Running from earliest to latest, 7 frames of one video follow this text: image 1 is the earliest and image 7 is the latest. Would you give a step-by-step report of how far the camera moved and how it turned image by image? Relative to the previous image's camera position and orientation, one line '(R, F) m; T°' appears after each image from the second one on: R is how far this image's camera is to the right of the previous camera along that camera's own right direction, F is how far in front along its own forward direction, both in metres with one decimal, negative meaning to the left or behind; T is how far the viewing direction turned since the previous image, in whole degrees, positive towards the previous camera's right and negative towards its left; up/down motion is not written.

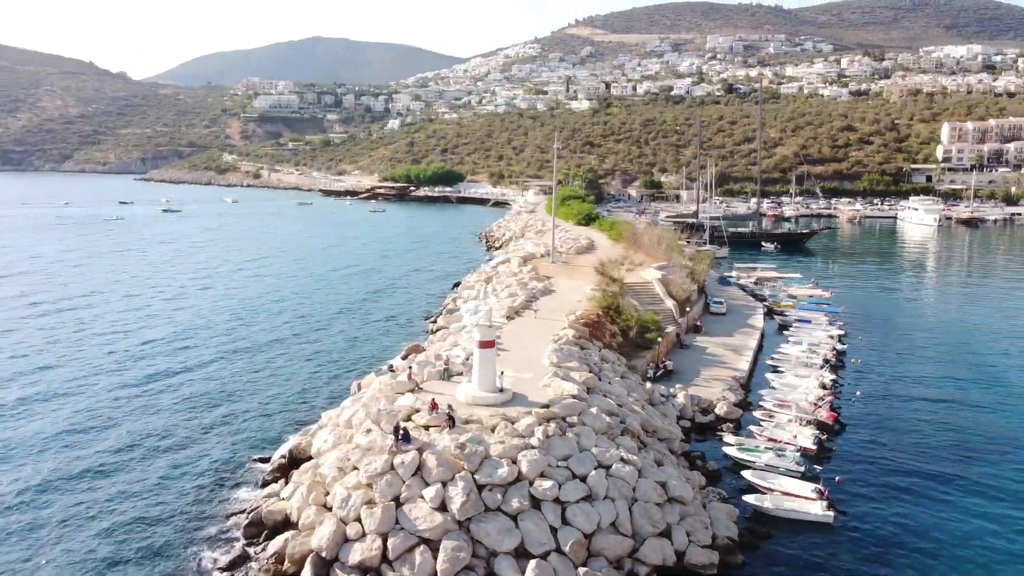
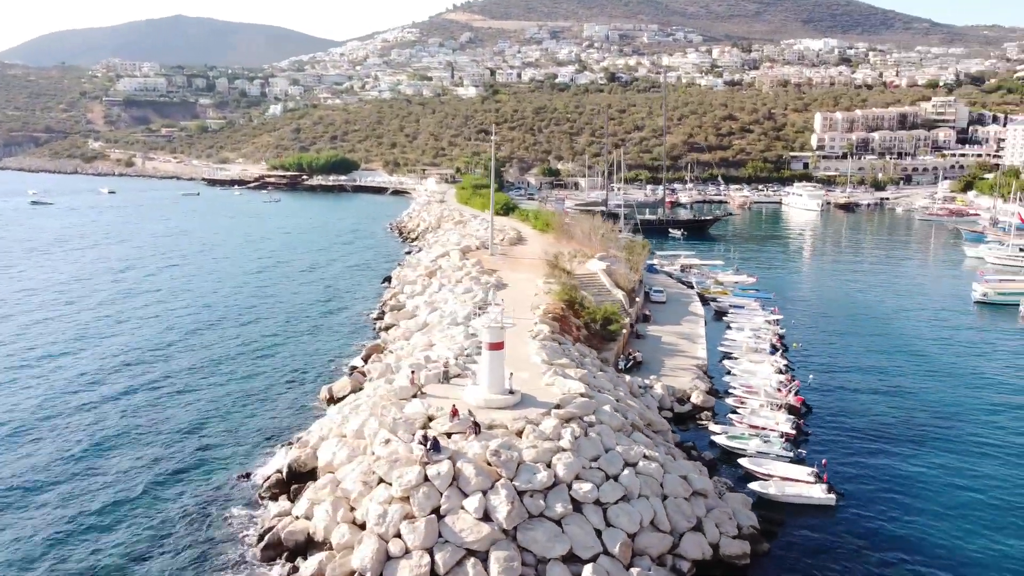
(-2.3, +0.4) m; +8°
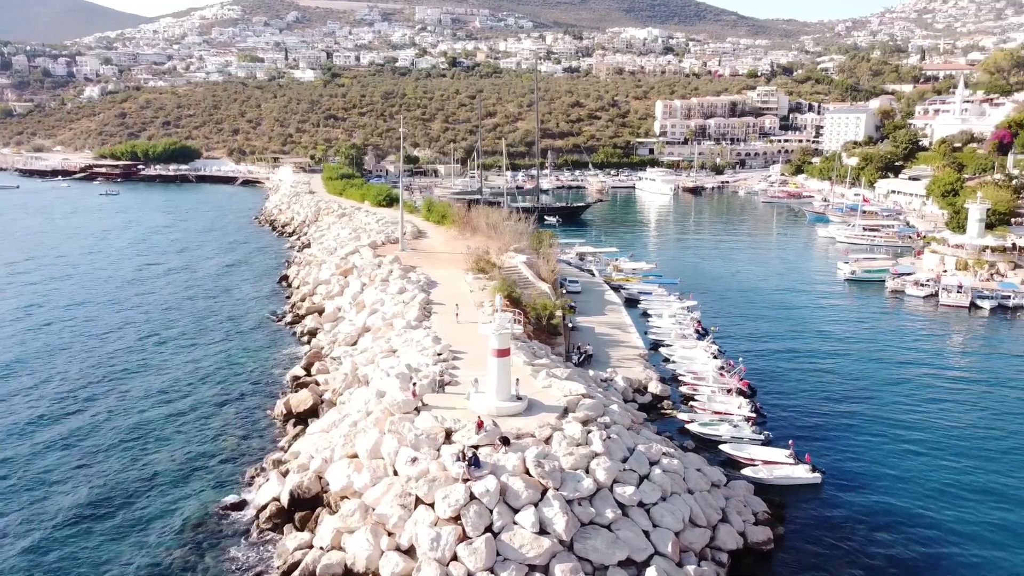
(-3.0, +0.5) m; +12°
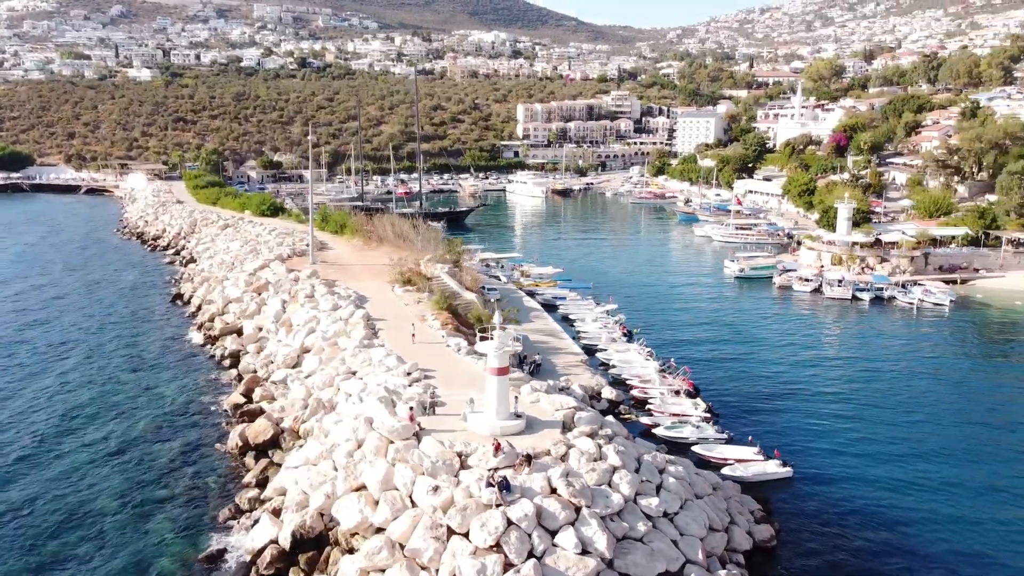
(-2.6, +0.4) m; +11°
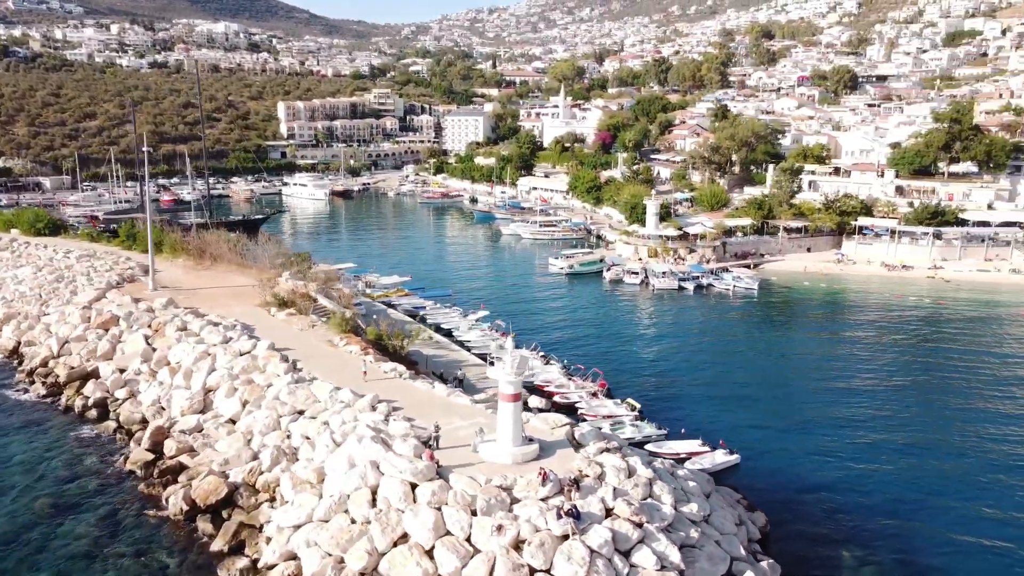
(-4.4, +0.9) m; +18°
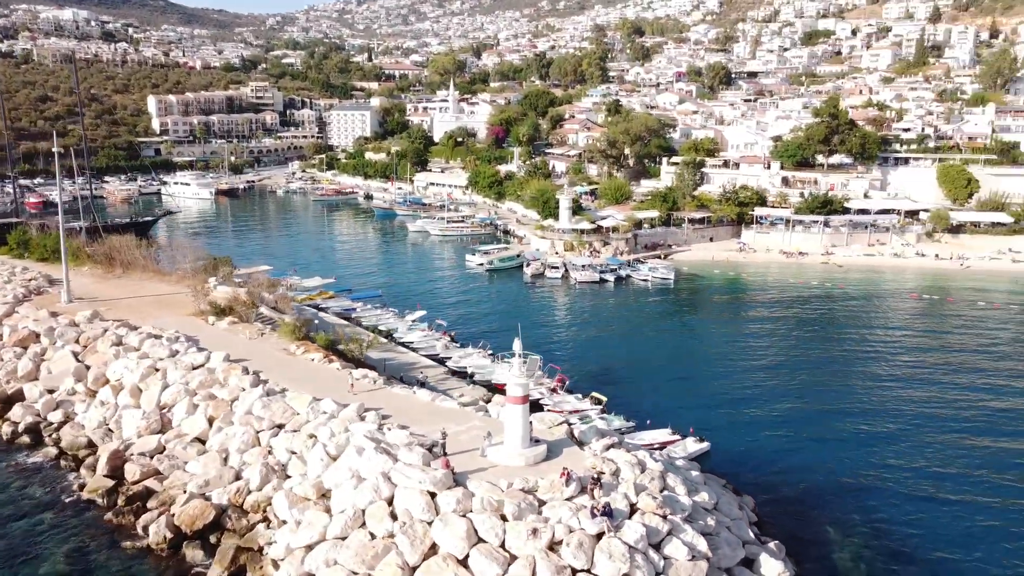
(-2.2, +0.2) m; +9°
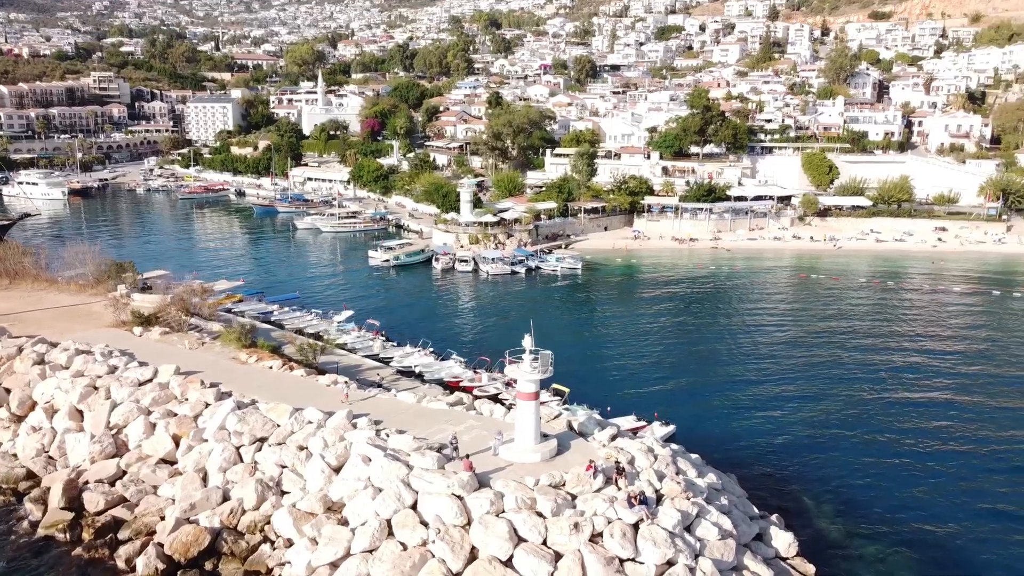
(-2.5, +0.3) m; +10°
